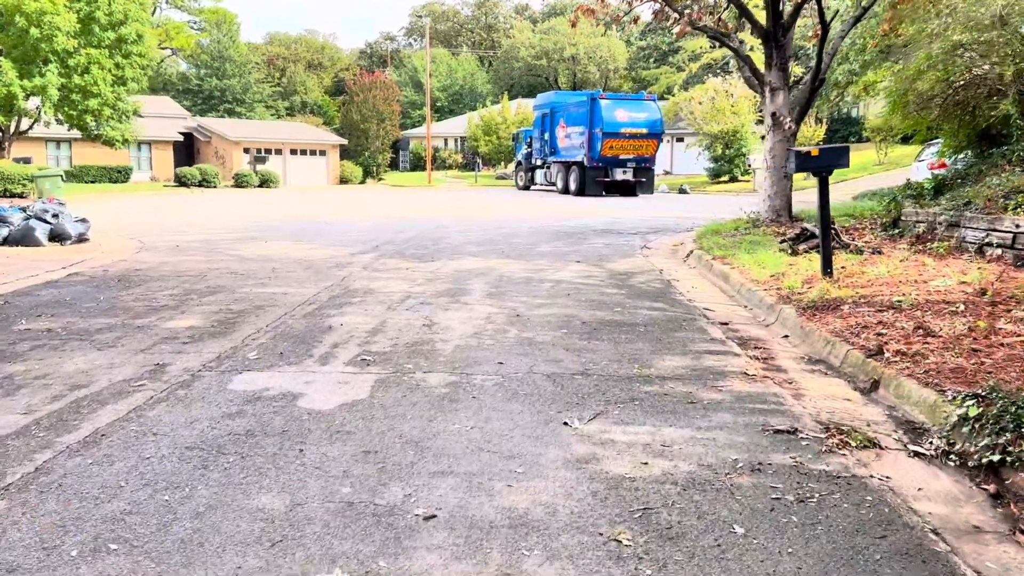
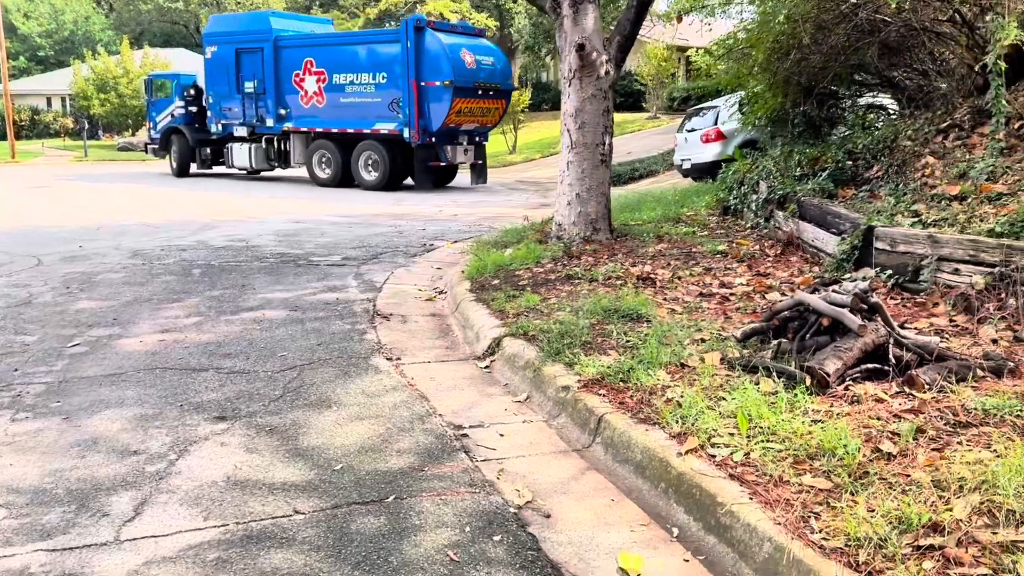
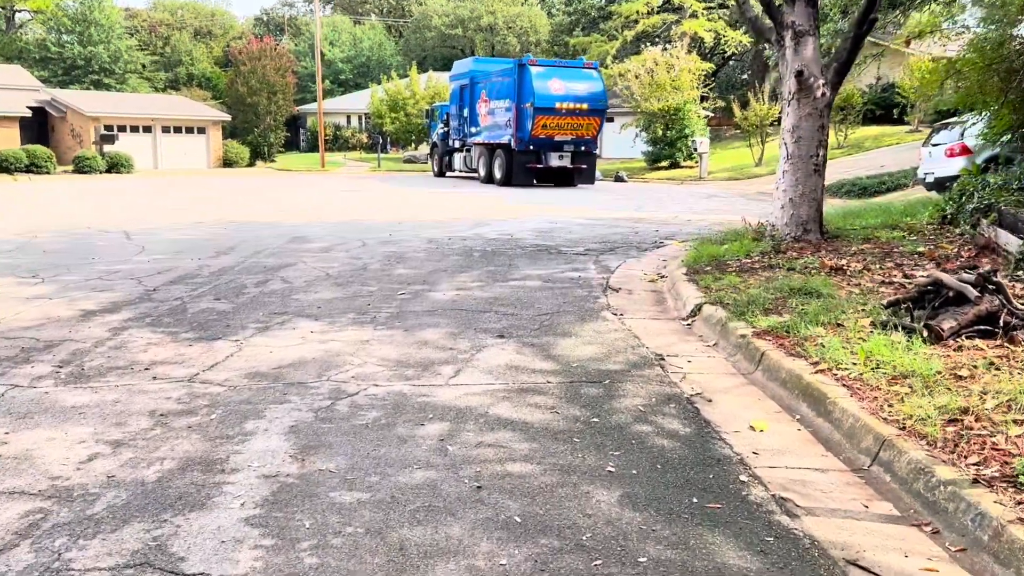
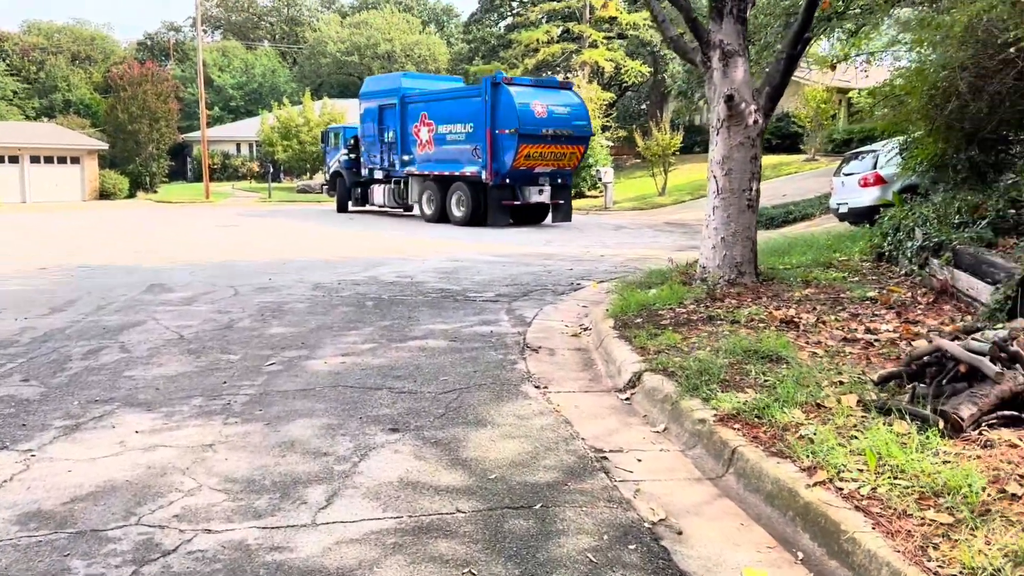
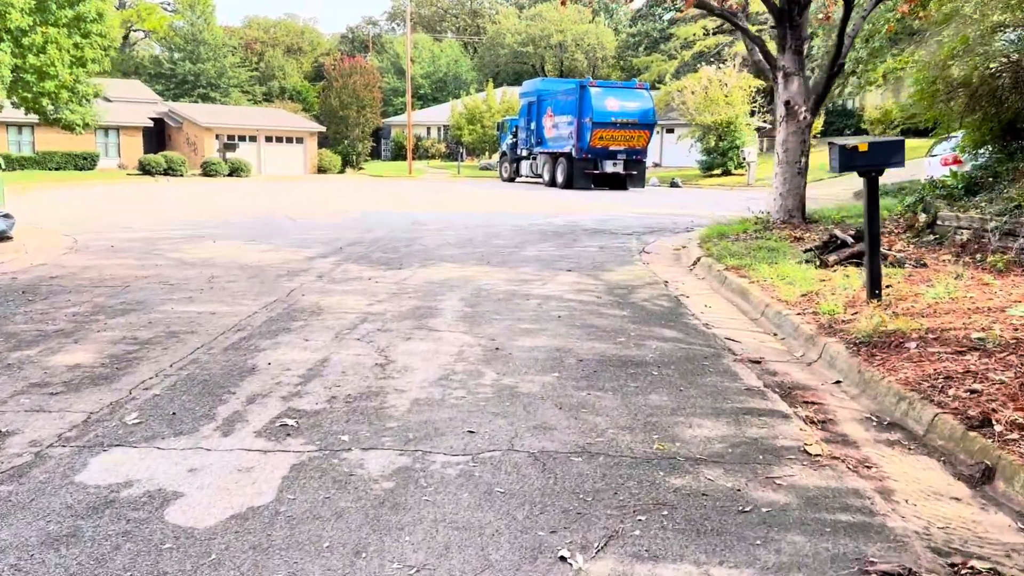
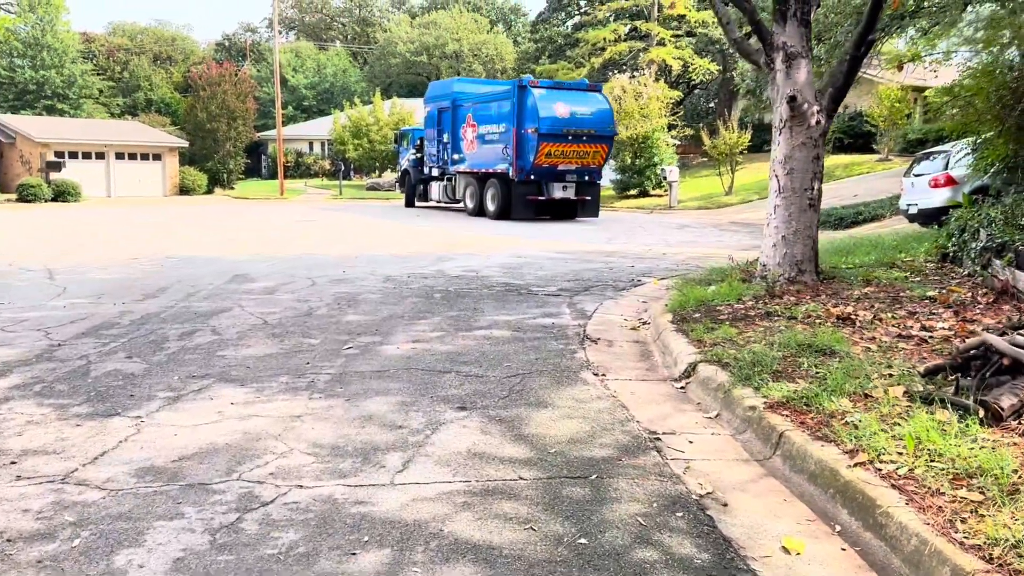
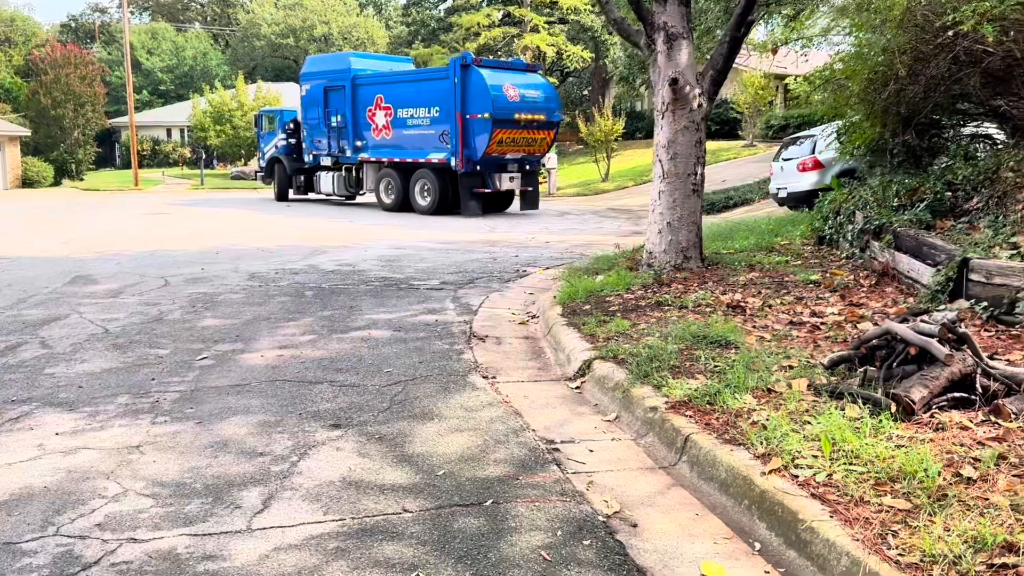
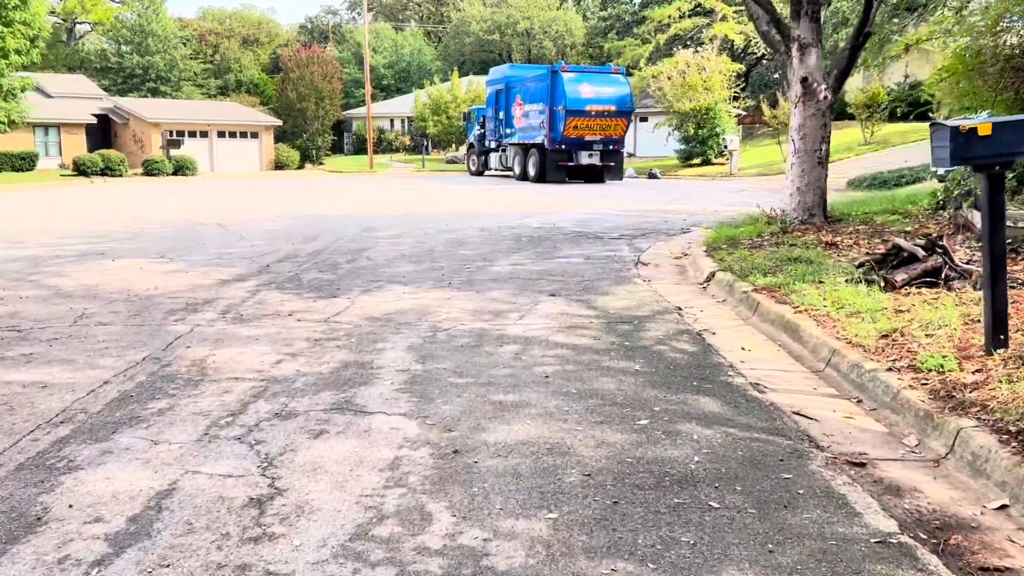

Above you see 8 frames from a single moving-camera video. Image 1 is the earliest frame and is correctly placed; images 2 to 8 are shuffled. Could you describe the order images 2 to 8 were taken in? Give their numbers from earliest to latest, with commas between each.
5, 8, 3, 6, 4, 7, 2
